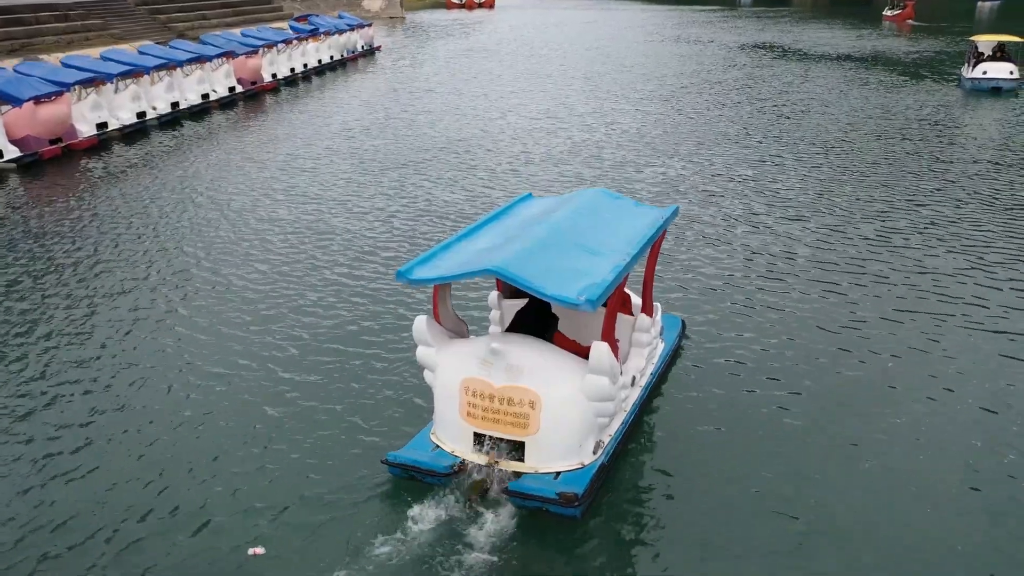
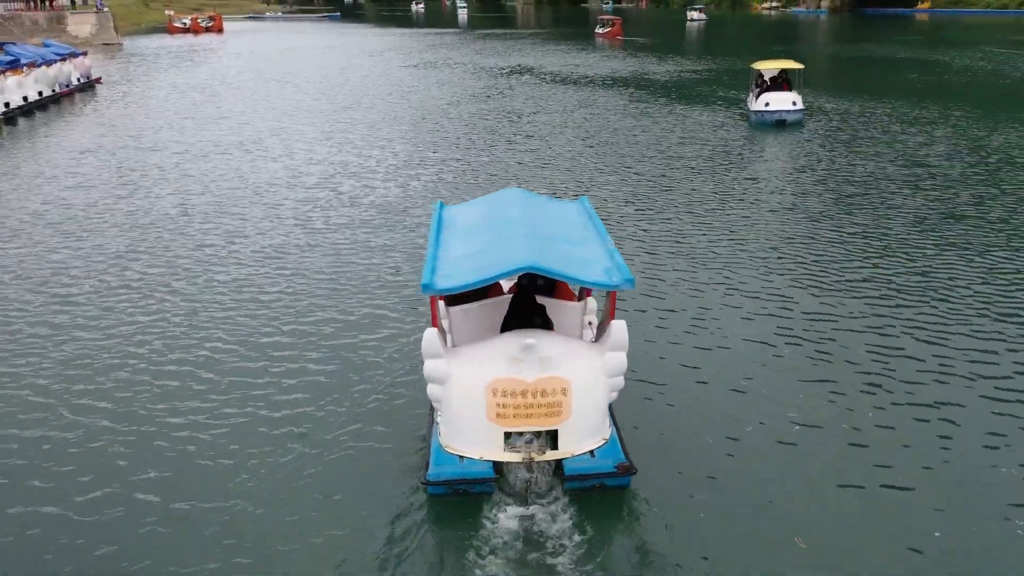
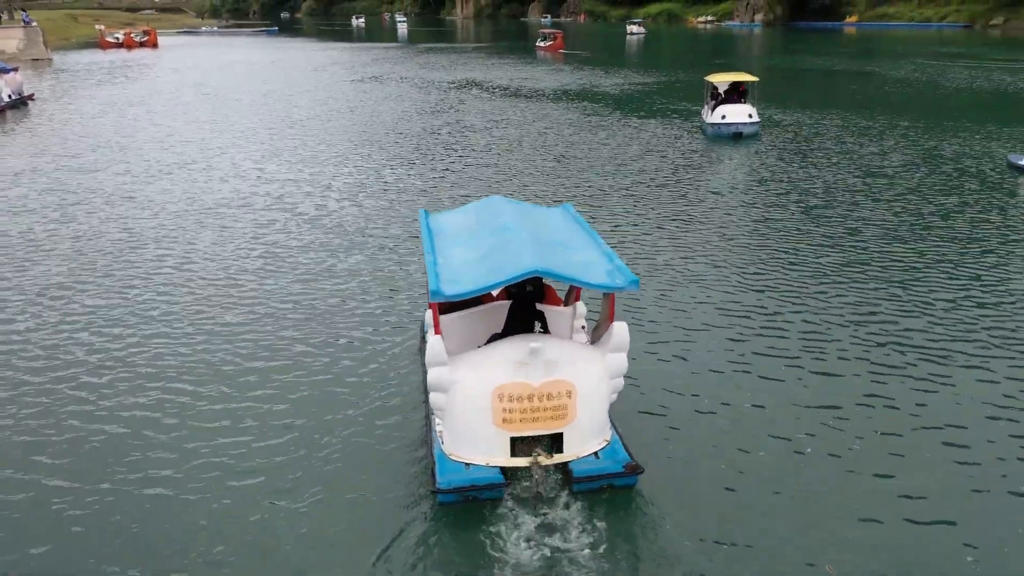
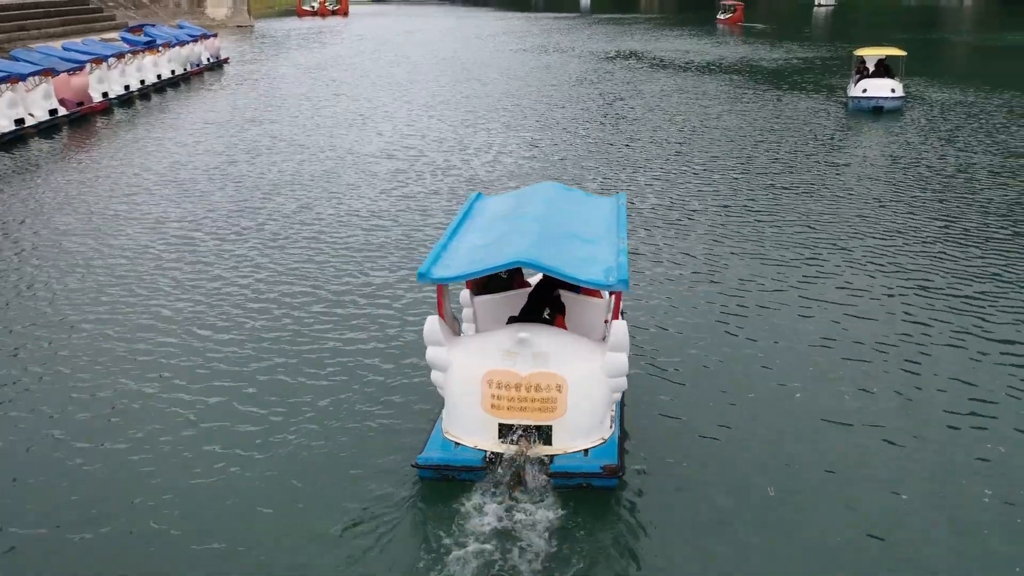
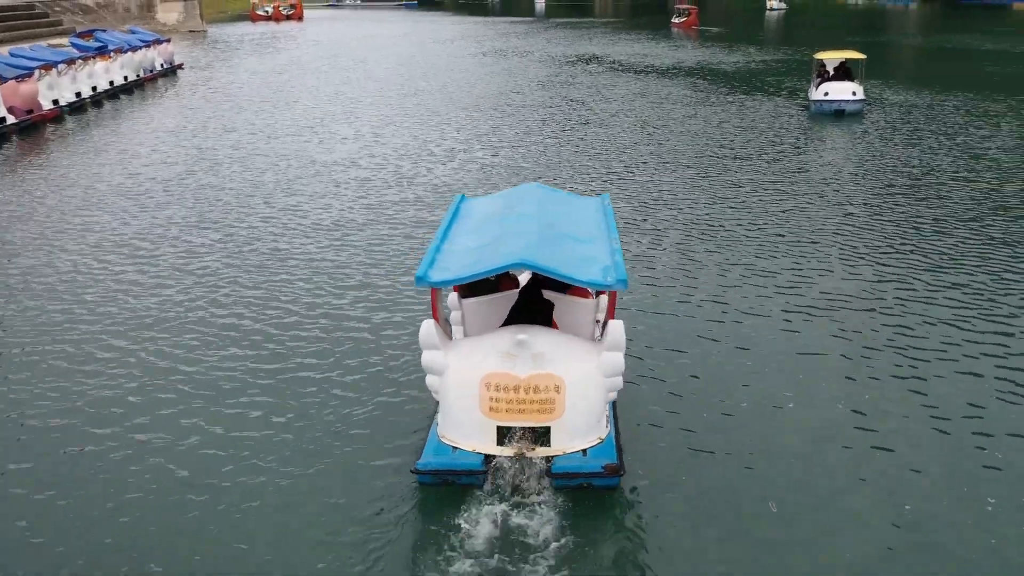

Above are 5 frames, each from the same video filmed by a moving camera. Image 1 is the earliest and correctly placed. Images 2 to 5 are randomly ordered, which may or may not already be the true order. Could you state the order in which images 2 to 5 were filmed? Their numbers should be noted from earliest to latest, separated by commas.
4, 5, 2, 3
